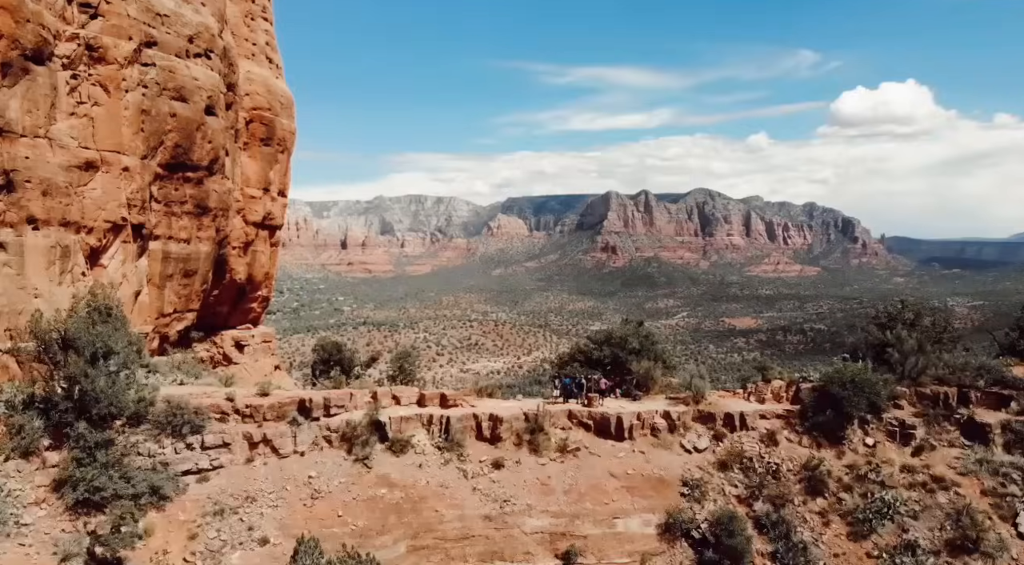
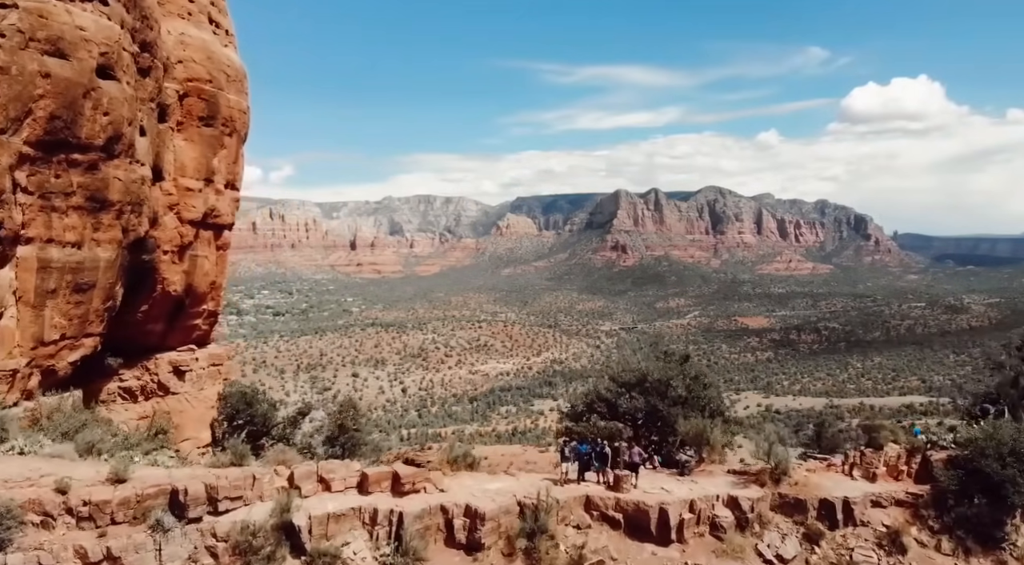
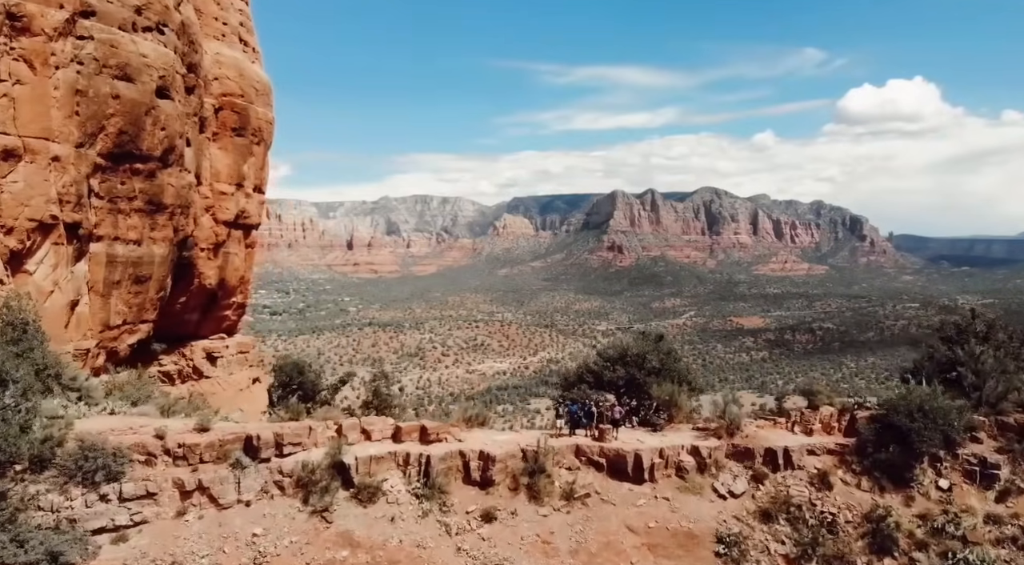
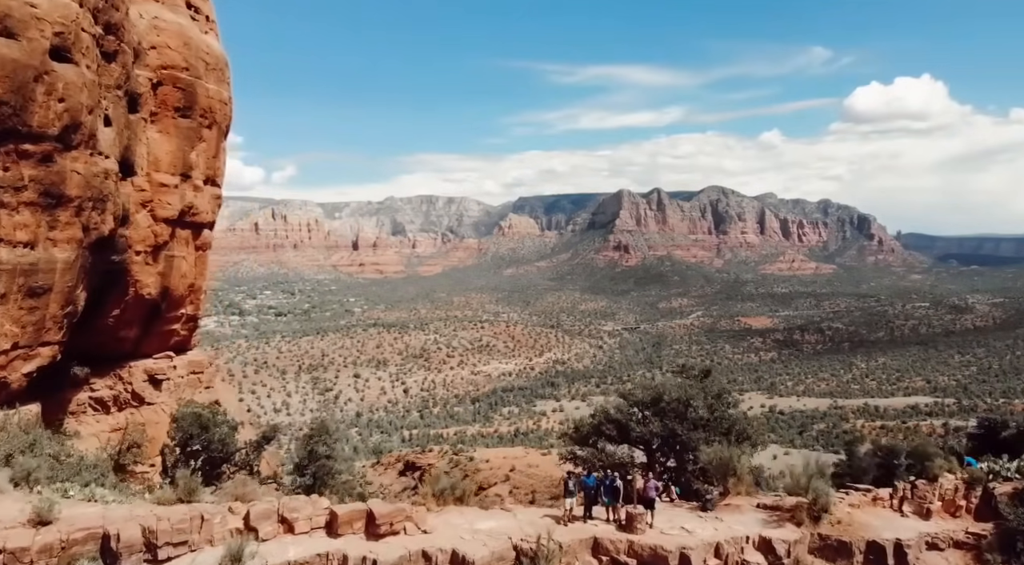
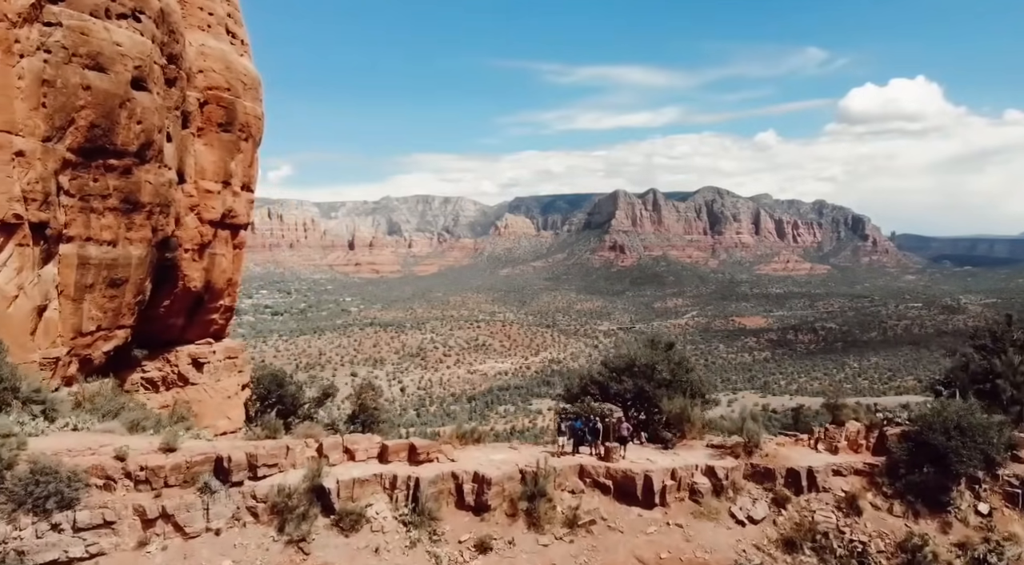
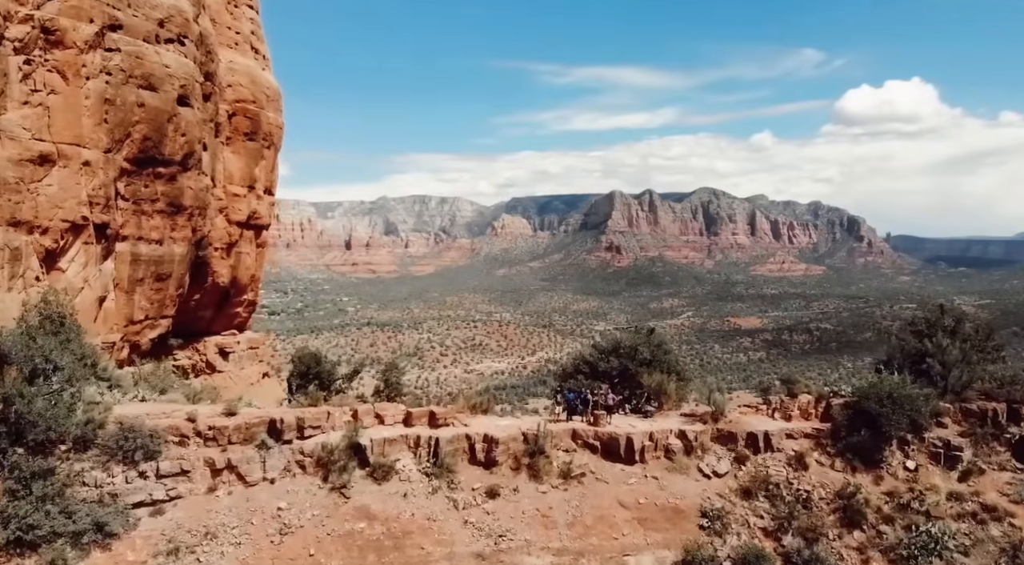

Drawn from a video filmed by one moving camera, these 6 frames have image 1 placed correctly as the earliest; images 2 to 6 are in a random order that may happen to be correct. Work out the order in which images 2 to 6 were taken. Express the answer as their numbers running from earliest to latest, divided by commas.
6, 3, 5, 2, 4
